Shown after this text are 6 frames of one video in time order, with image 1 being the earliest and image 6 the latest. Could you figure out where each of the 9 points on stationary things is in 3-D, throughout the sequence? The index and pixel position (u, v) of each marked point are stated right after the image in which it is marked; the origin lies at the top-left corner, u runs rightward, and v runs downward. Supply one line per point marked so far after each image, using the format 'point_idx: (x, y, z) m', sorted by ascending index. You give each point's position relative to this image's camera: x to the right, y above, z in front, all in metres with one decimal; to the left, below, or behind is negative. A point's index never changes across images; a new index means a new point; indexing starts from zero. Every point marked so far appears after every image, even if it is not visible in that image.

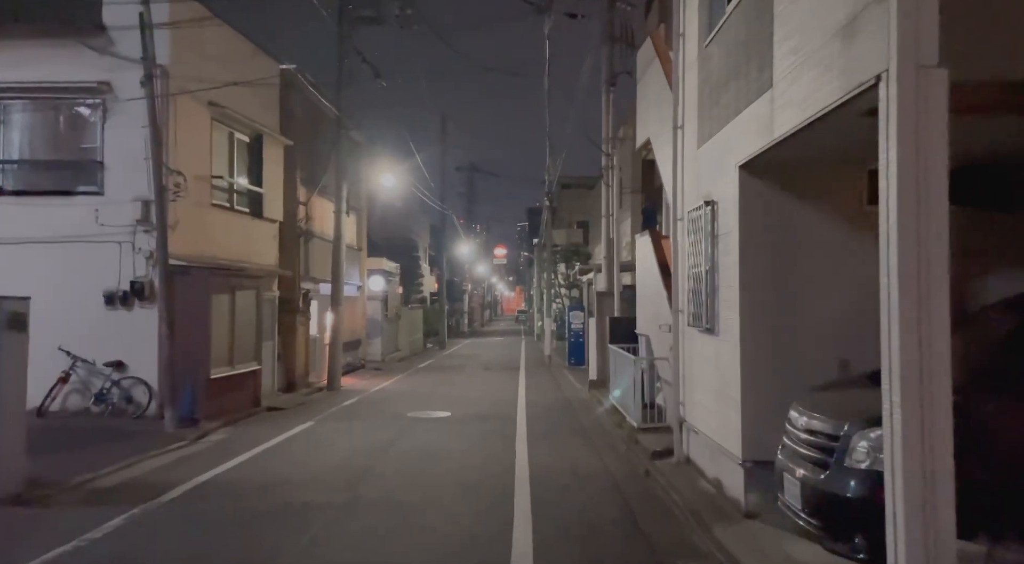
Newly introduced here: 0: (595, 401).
0: (+1.9, -2.7, +18.1) m
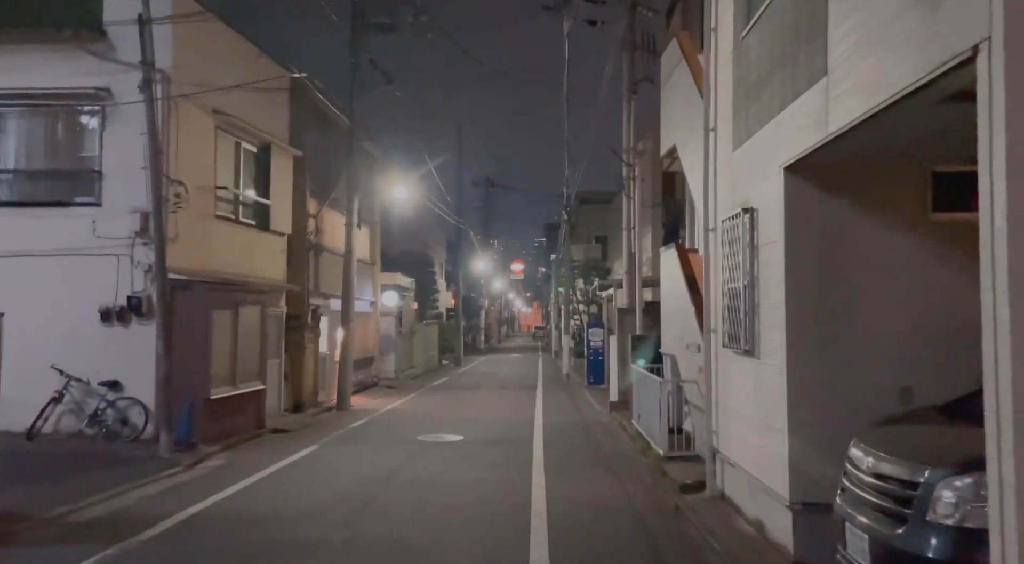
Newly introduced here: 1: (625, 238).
0: (+2.3, -3.1, +17.2) m
1: (+2.8, +1.1, +19.8) m
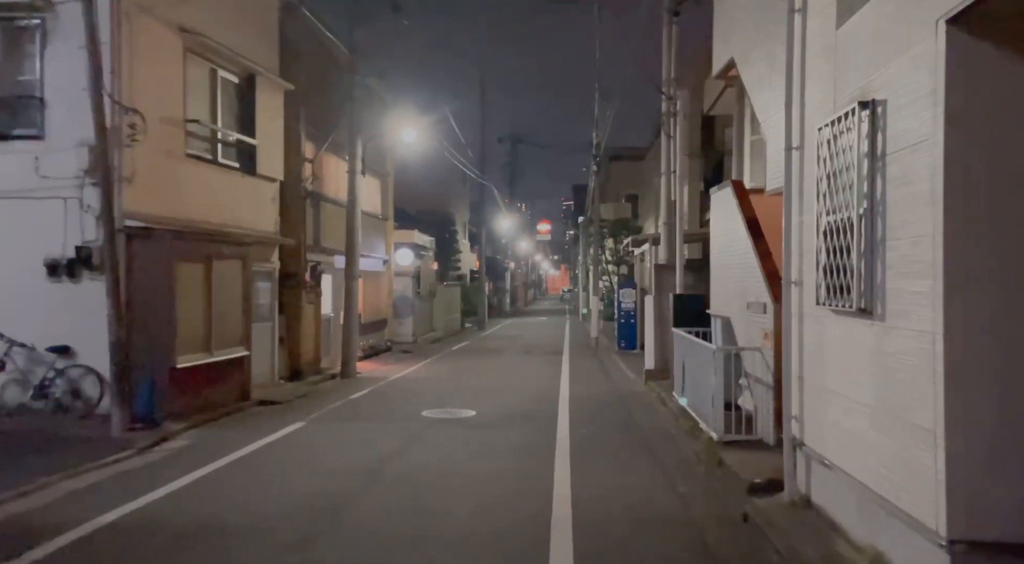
0: (+2.7, -2.2, +14.9) m
1: (+3.3, +2.2, +17.4) m
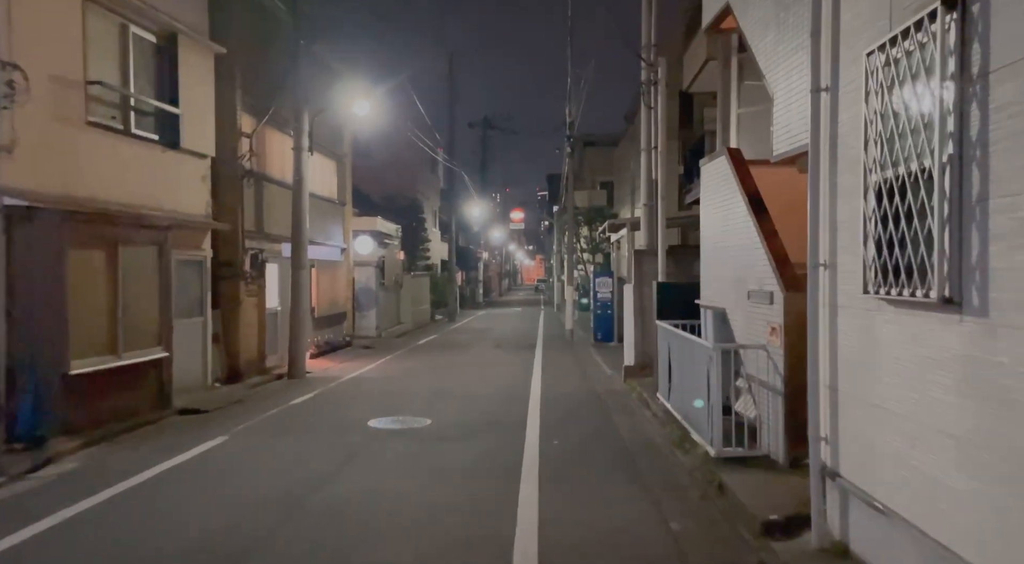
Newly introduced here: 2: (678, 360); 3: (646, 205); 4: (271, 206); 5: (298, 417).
0: (+2.1, -1.9, +13.3) m
1: (+2.6, +2.4, +15.7) m
2: (+2.2, -1.0, +10.5) m
3: (+2.6, +1.5, +15.6) m
4: (-5.1, +1.6, +16.7) m
5: (-3.1, -2.0, +11.5) m
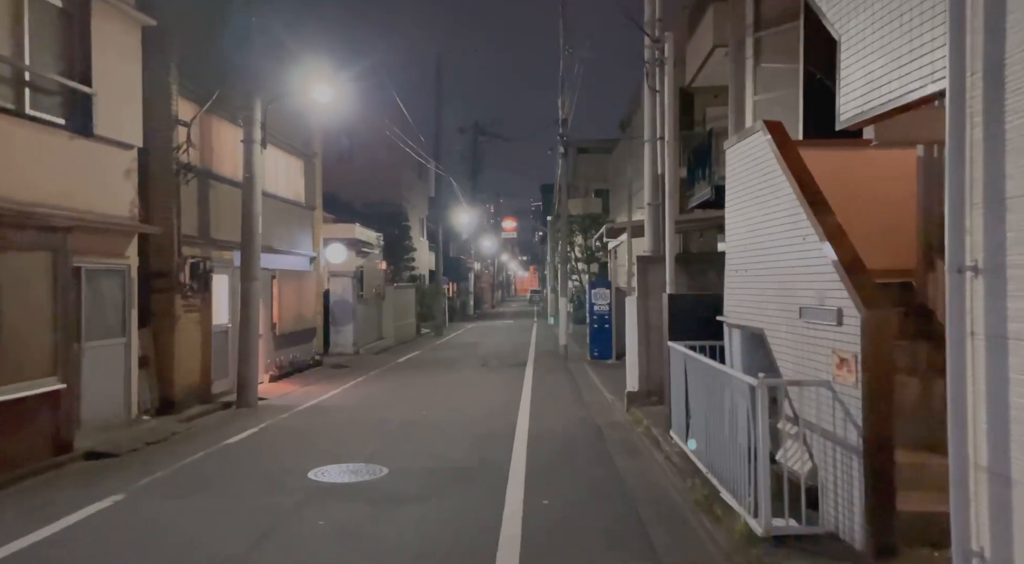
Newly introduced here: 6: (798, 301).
0: (+1.8, -2.1, +11.2) m
1: (+2.3, +2.2, +13.6) m
2: (+2.0, -1.2, +8.3) m
3: (+2.4, +1.3, +13.5) m
4: (-5.4, +1.4, +14.5) m
5: (-3.3, -2.1, +9.3) m
6: (+2.3, -0.2, +6.3) m
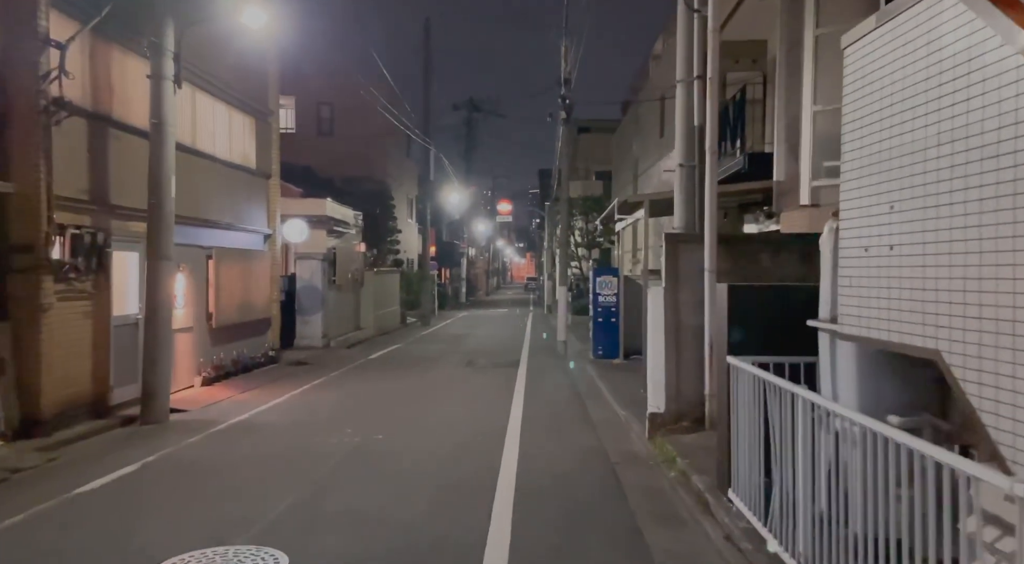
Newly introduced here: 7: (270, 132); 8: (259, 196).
0: (+1.6, -2.0, +7.9) m
1: (+2.2, +2.4, +10.3) m
2: (+1.8, -1.1, +5.1) m
3: (+2.2, +1.5, +10.2) m
4: (-5.5, +1.7, +11.2) m
5: (-3.5, -1.9, +6.0) m
6: (+2.2, -0.1, +3.1) m
7: (-5.3, +3.3, +17.5) m
8: (-5.5, +1.9, +17.1) m
